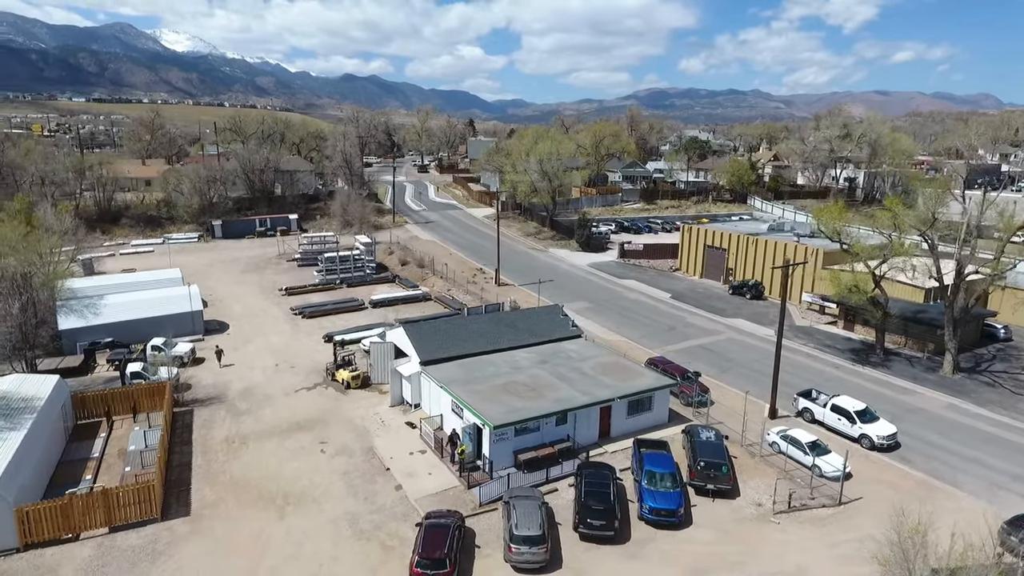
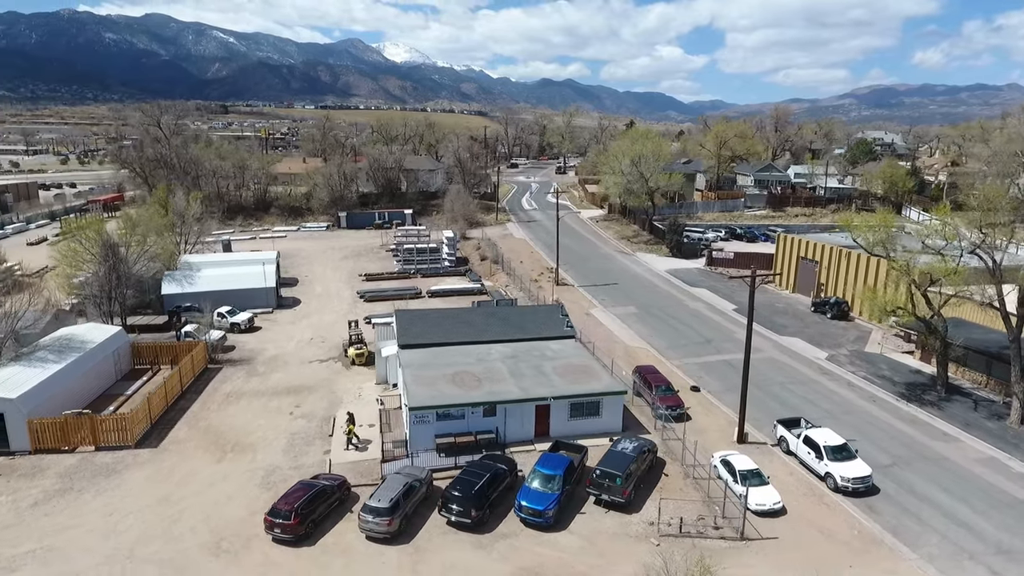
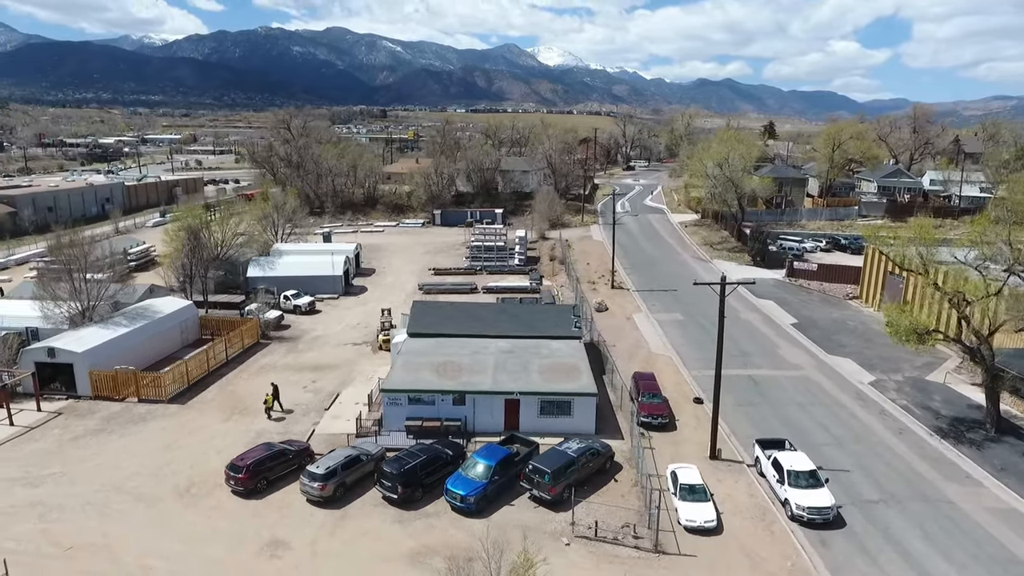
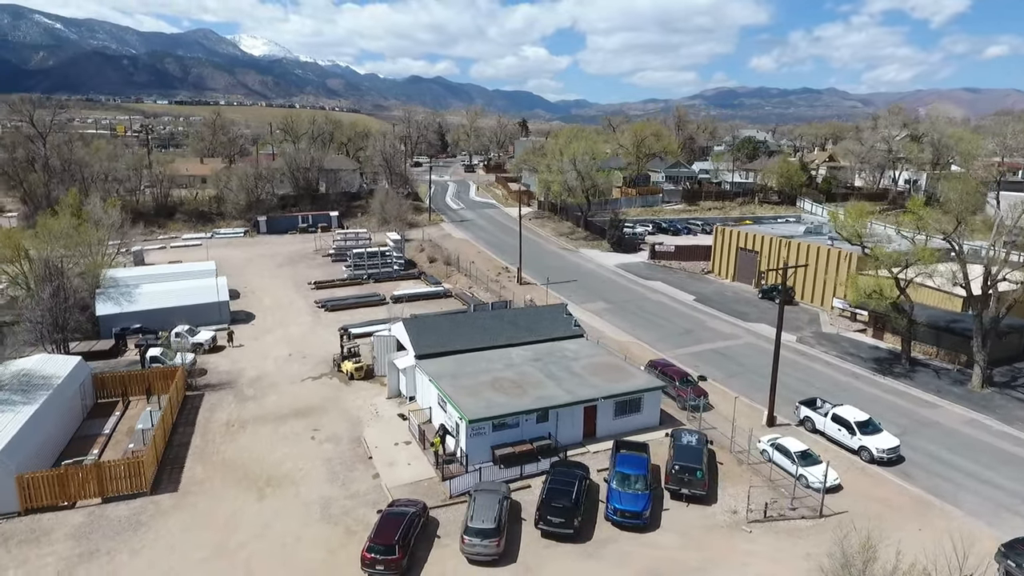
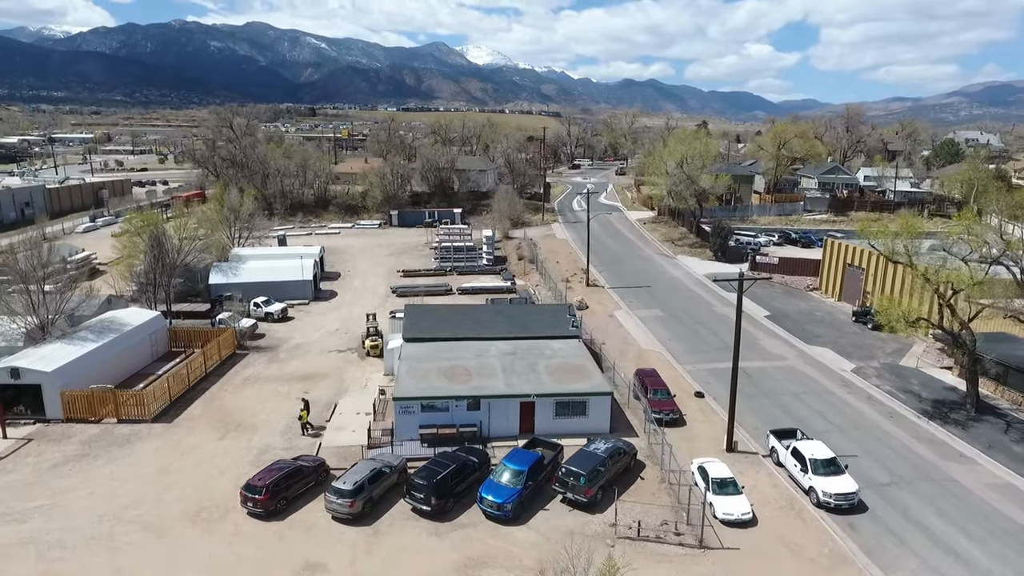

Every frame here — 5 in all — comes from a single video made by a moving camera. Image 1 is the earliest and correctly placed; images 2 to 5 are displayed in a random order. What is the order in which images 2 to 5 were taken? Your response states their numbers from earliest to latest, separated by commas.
4, 2, 5, 3
